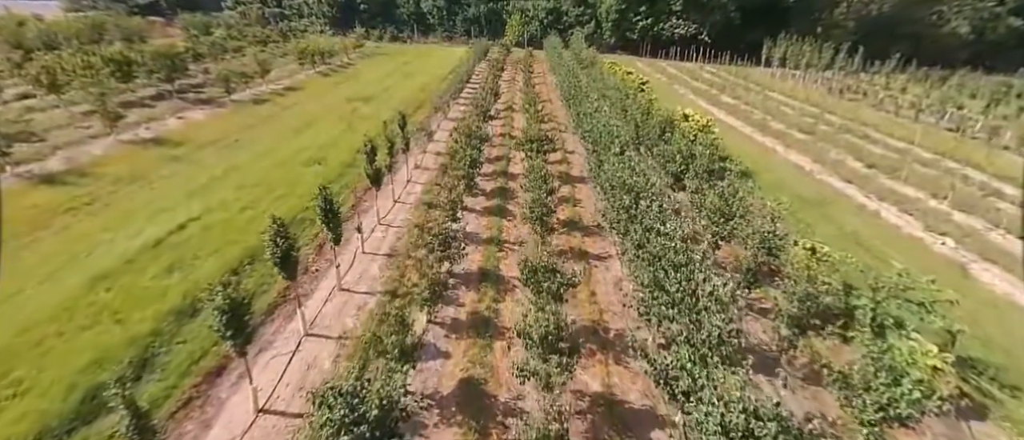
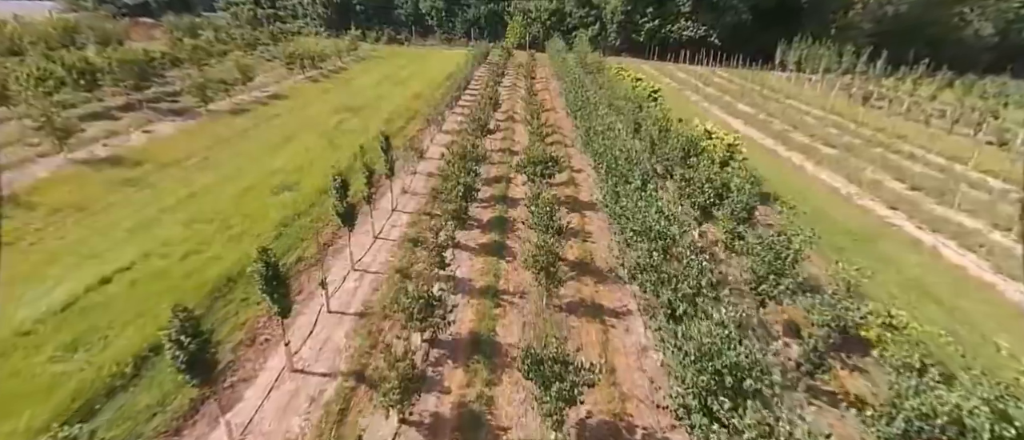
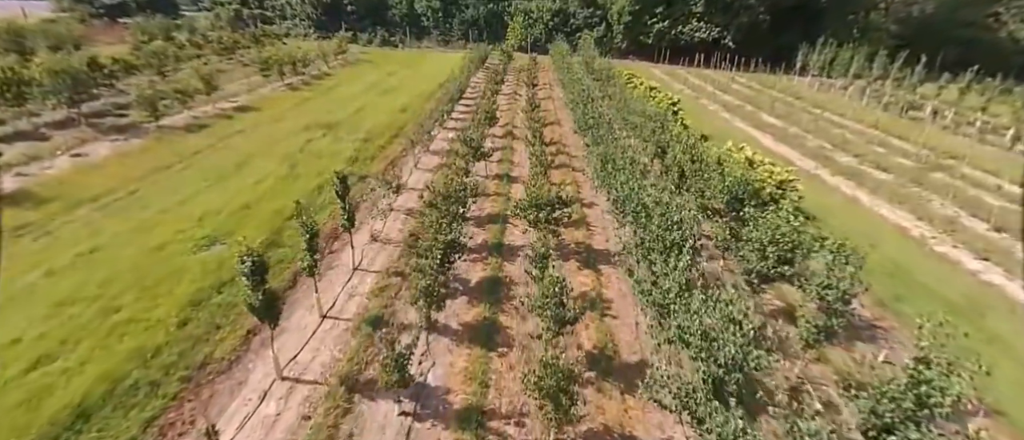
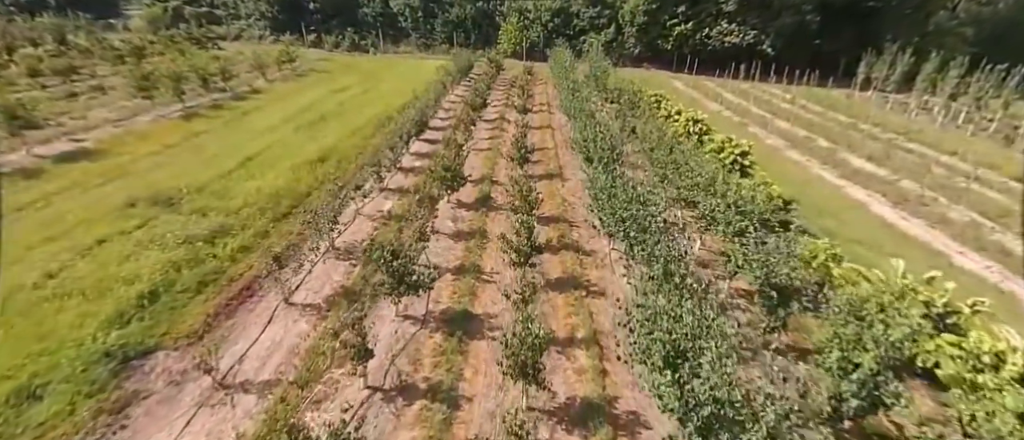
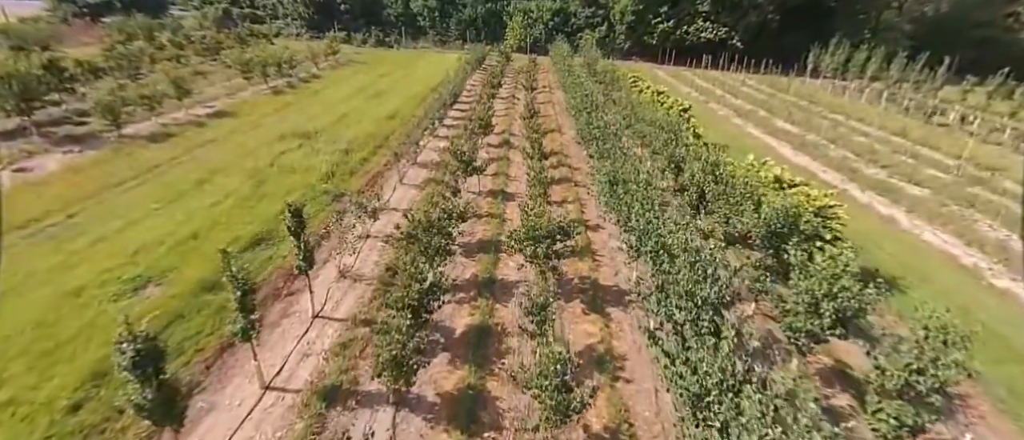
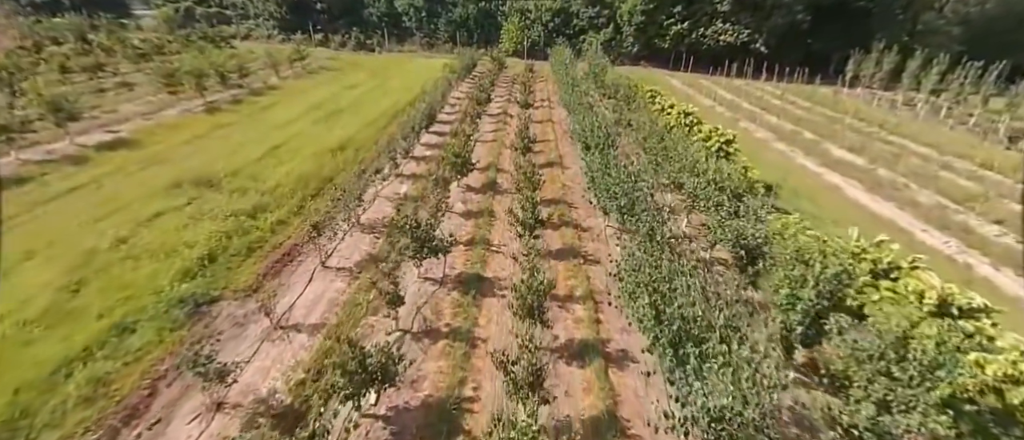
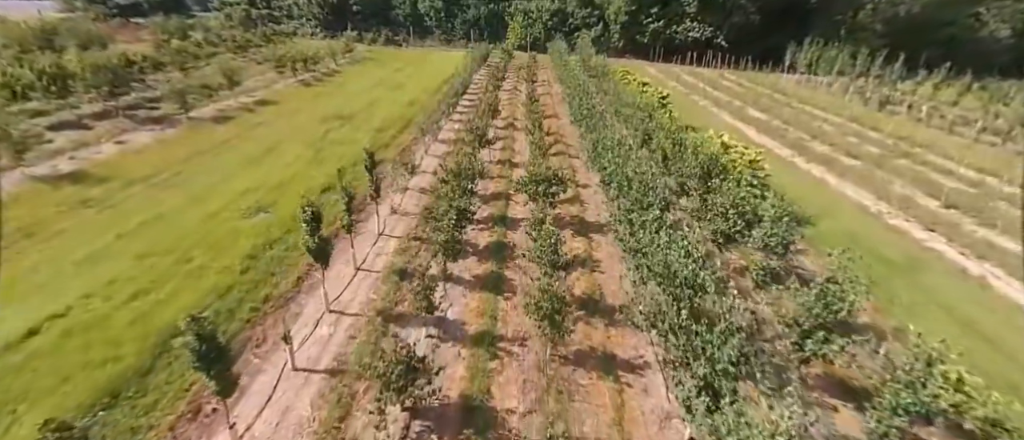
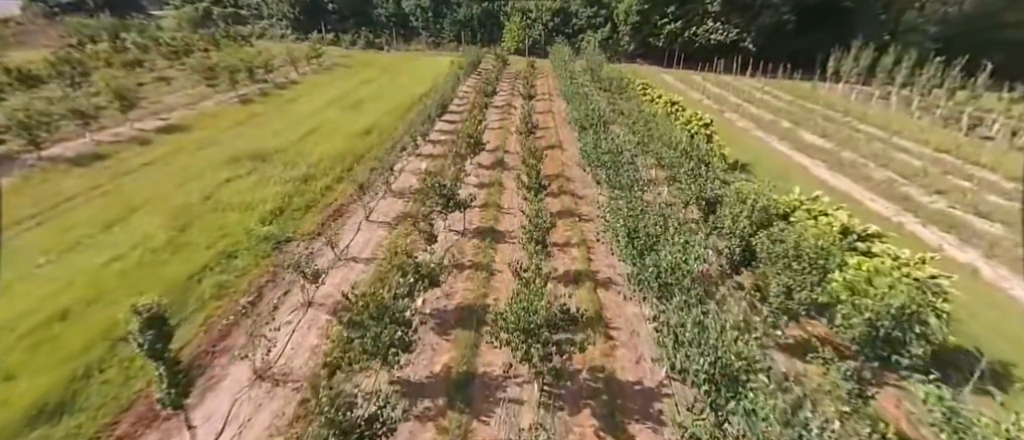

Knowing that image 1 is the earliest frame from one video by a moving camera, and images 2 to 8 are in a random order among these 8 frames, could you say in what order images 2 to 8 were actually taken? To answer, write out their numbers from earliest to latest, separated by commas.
2, 7, 3, 5, 8, 6, 4
